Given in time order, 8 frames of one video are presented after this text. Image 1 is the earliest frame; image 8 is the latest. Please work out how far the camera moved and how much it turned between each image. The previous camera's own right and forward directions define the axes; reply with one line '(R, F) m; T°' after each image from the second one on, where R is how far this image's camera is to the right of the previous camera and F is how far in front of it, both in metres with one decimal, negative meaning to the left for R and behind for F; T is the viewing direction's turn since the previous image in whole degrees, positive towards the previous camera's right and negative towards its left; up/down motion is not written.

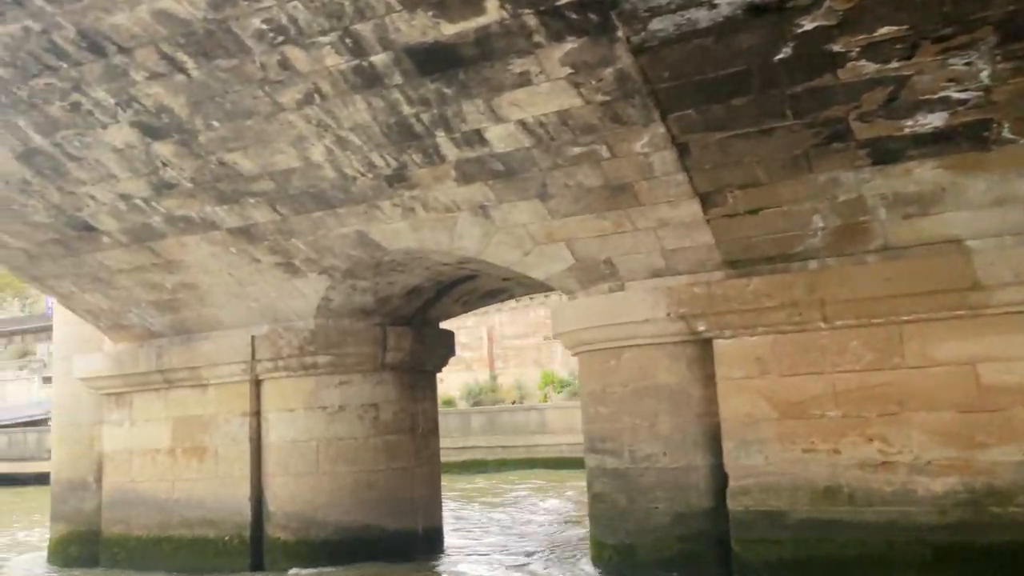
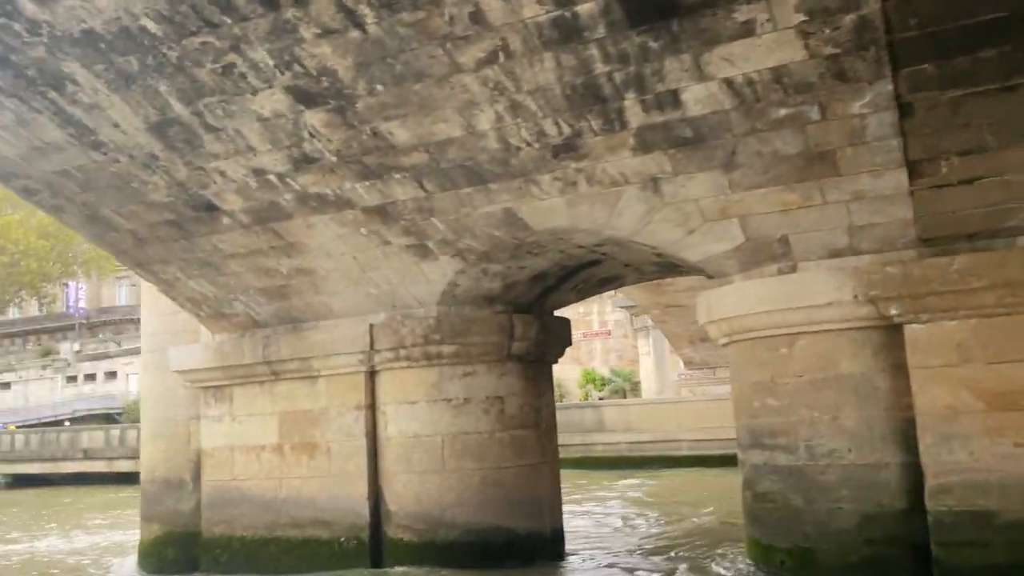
(-1.7, +0.5) m; 0°
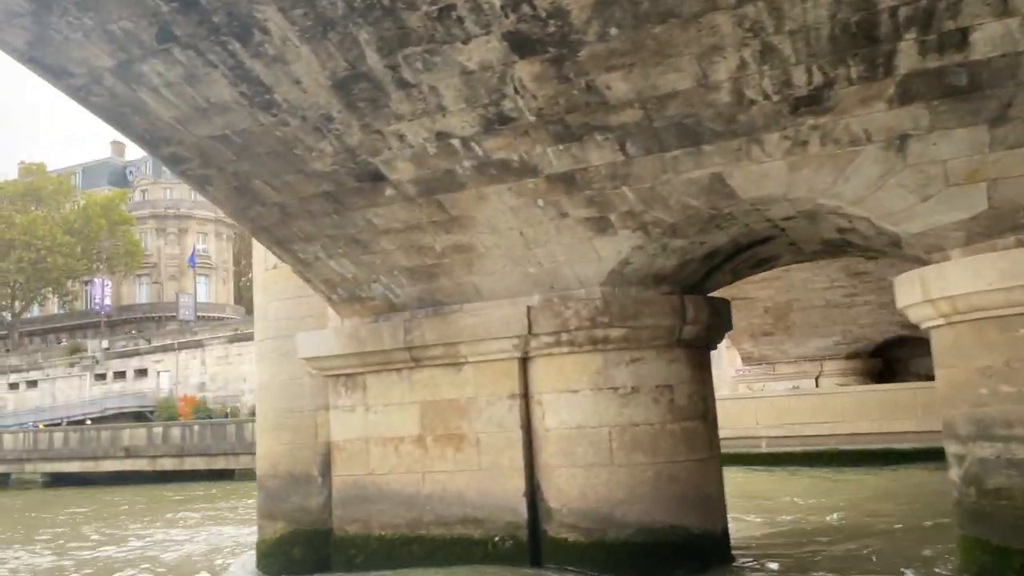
(-2.0, +0.6) m; 0°
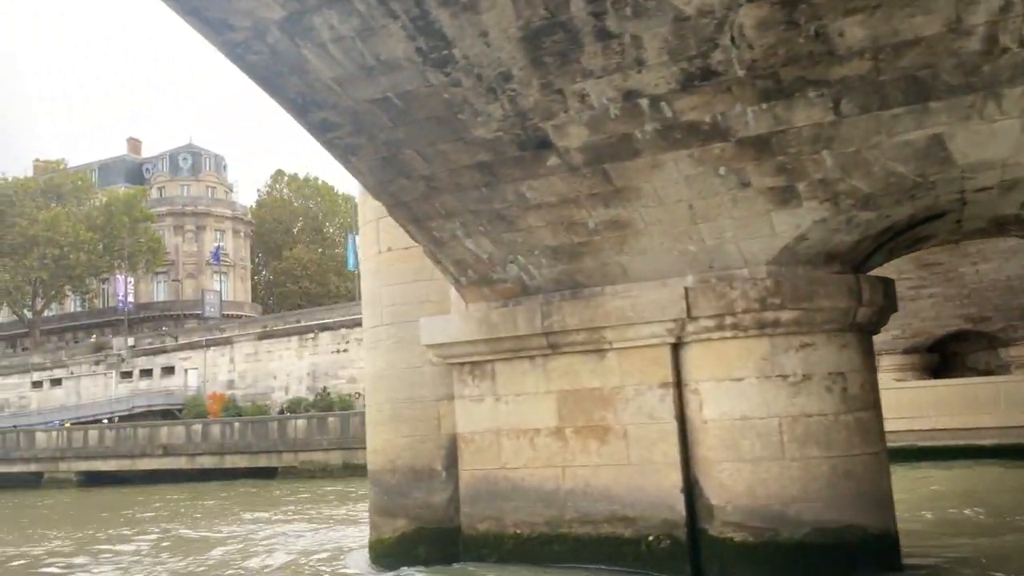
(-1.7, +0.5) m; 0°
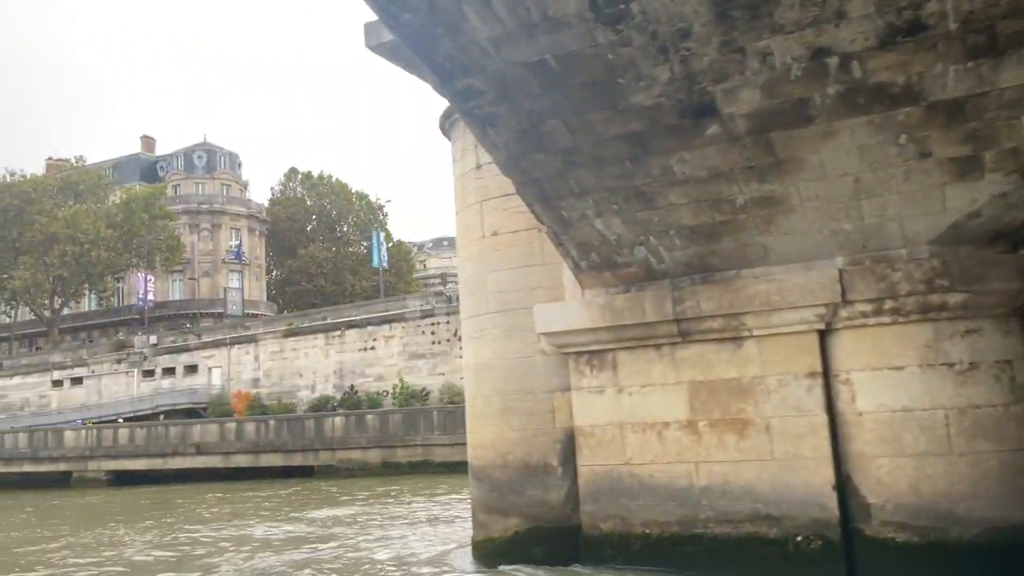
(-1.4, +0.5) m; 0°
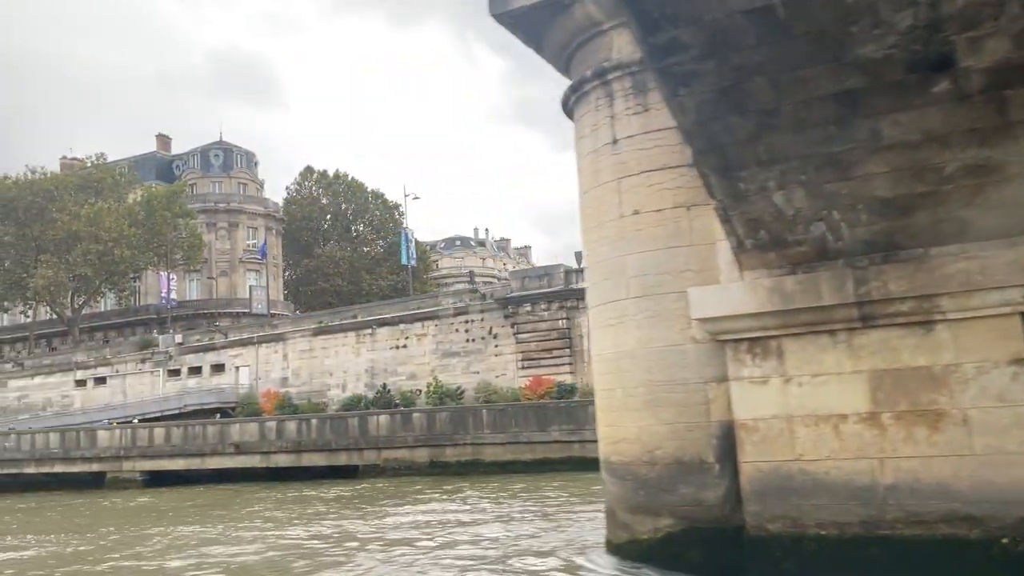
(-1.7, +0.5) m; 0°
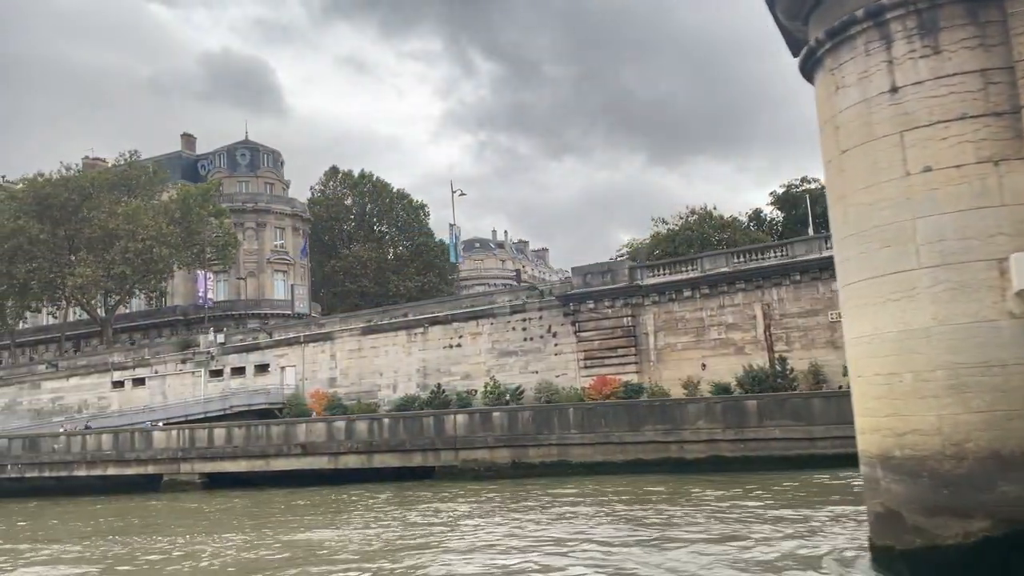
(-2.9, +0.9) m; 0°
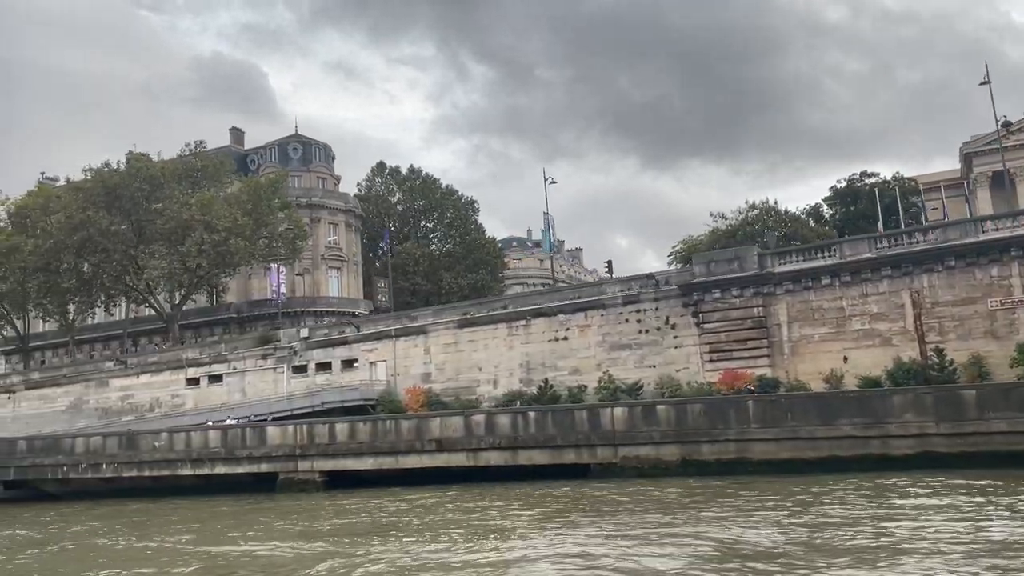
(-5.1, +1.5) m; -1°
